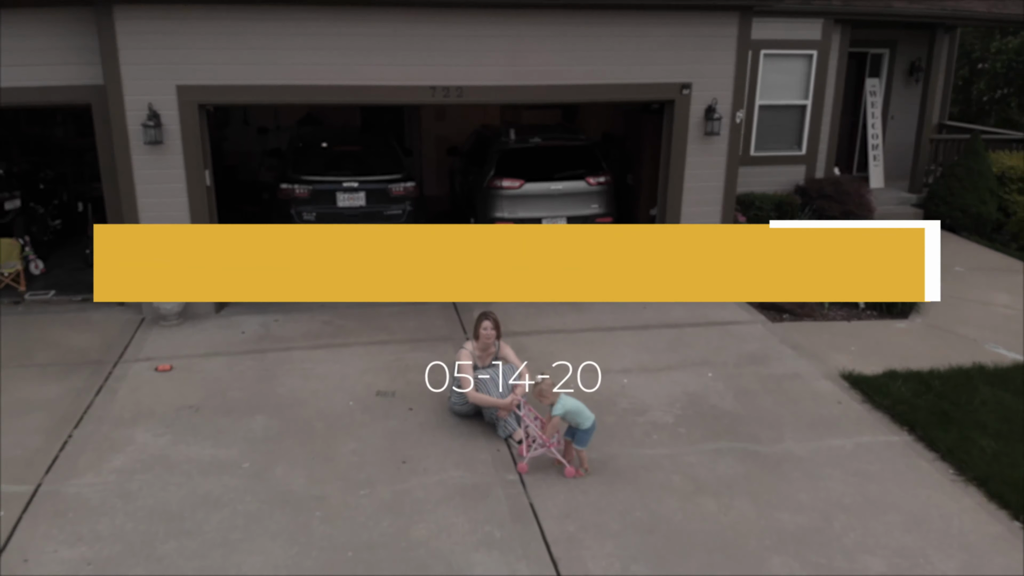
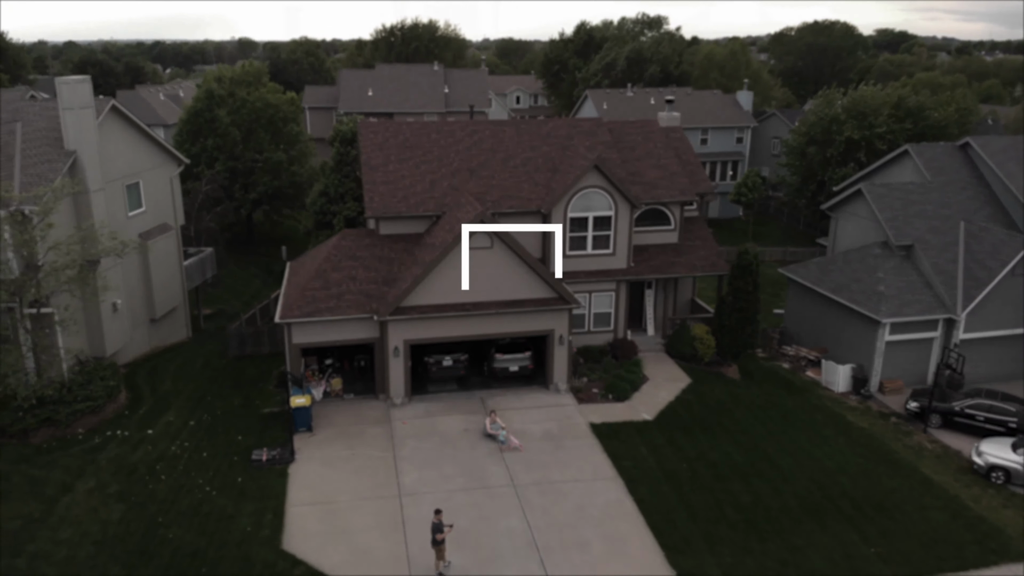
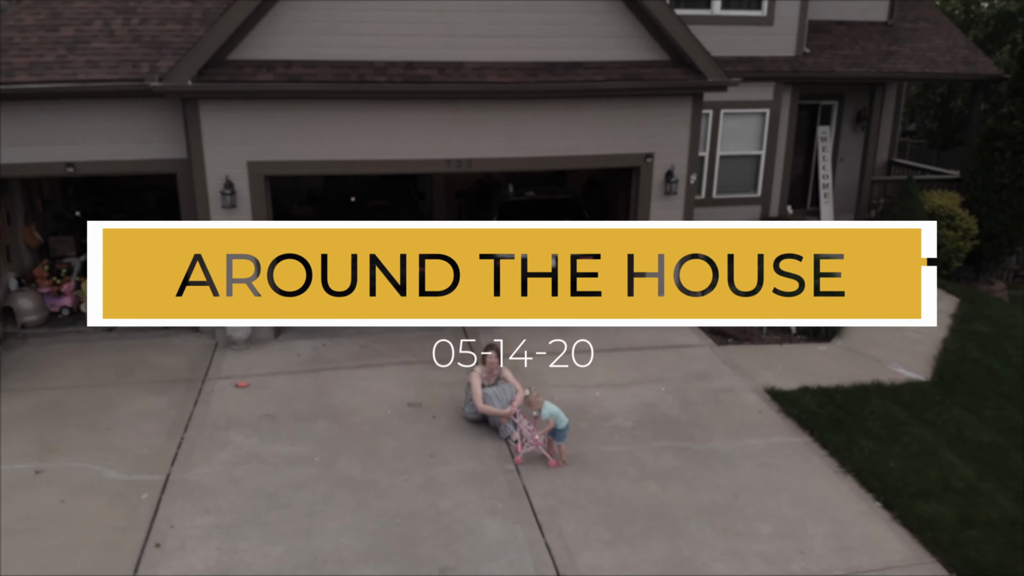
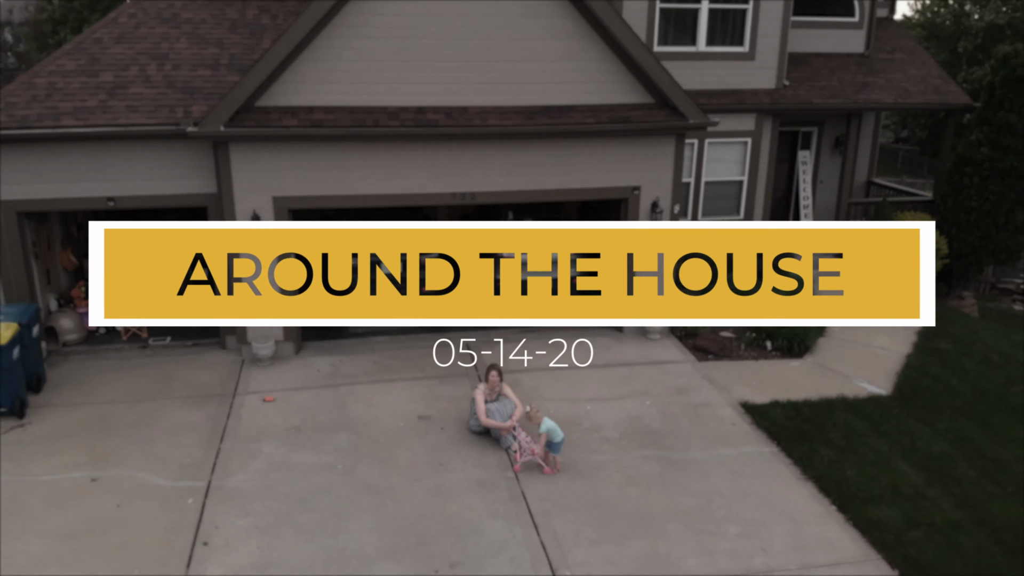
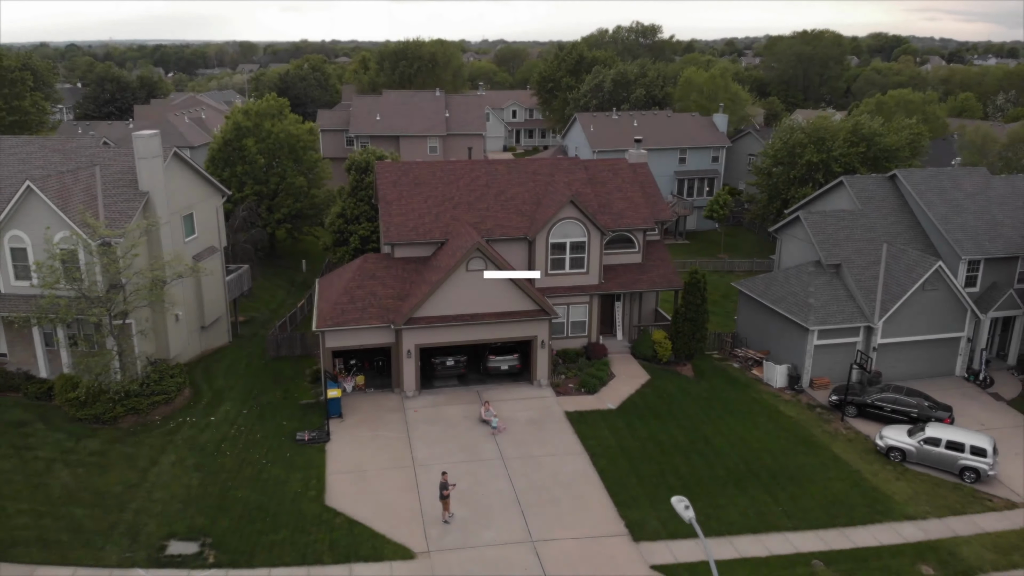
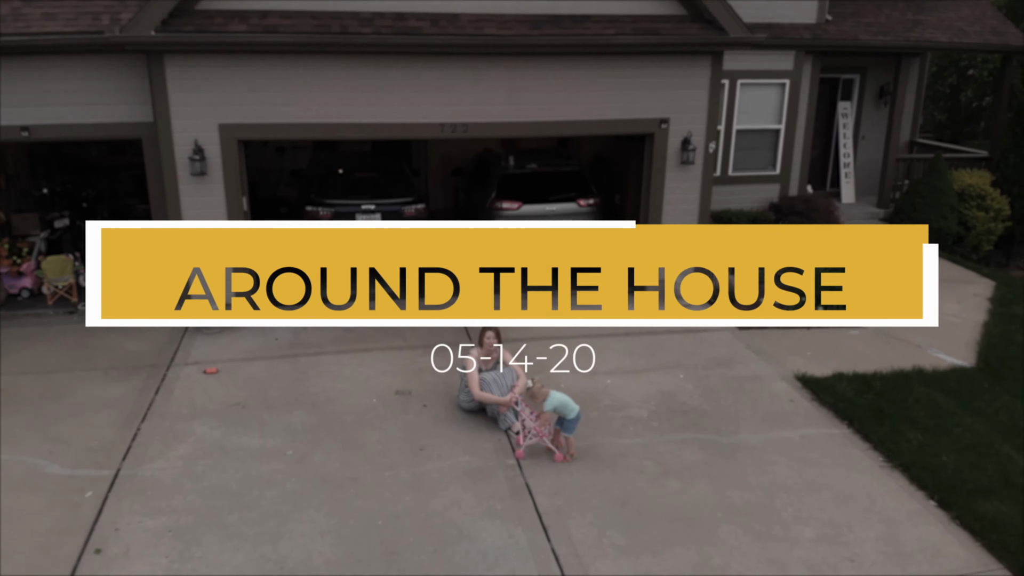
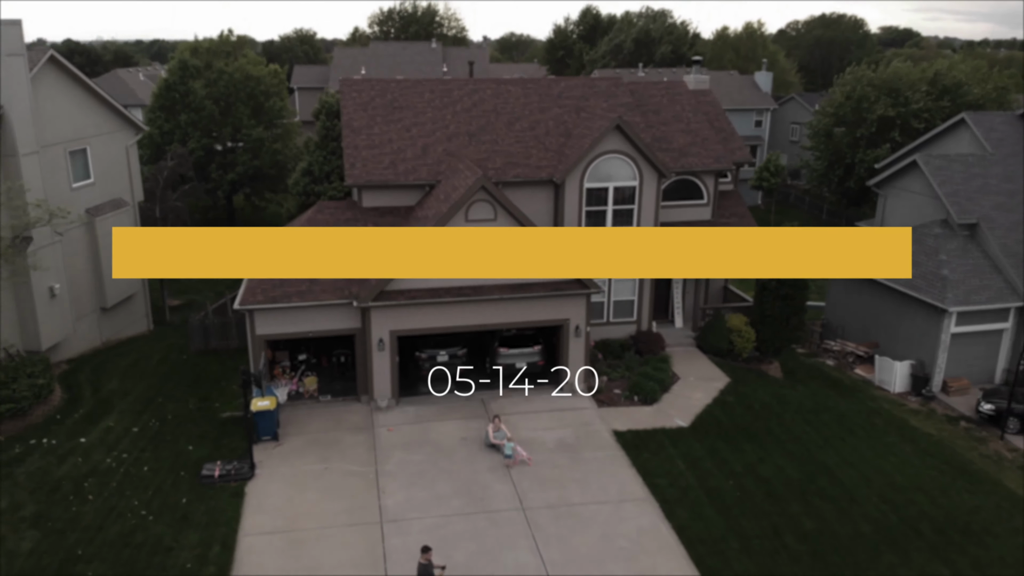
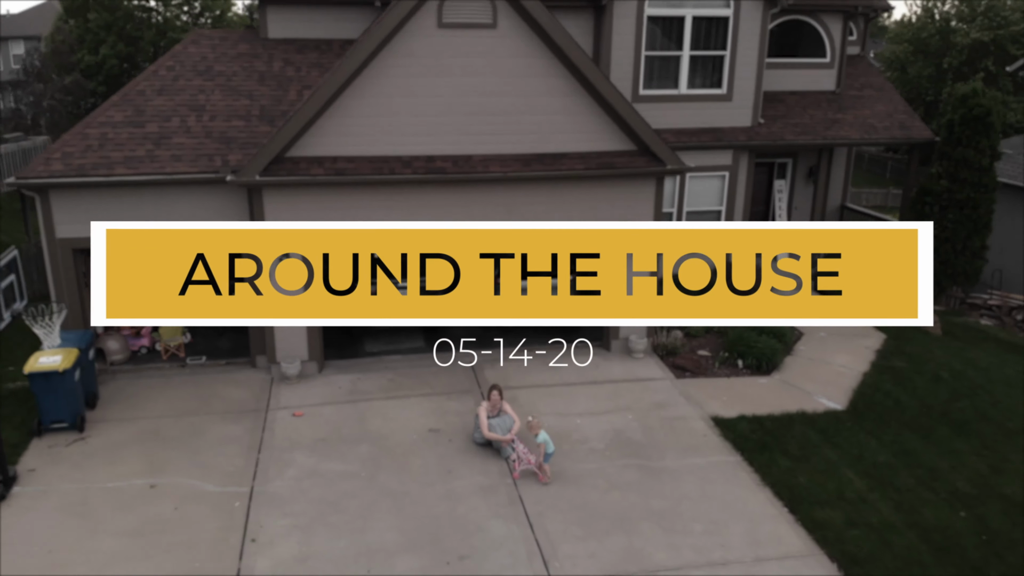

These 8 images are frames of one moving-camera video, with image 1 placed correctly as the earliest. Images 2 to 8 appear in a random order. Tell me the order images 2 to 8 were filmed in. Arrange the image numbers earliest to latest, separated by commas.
6, 3, 4, 8, 7, 2, 5
